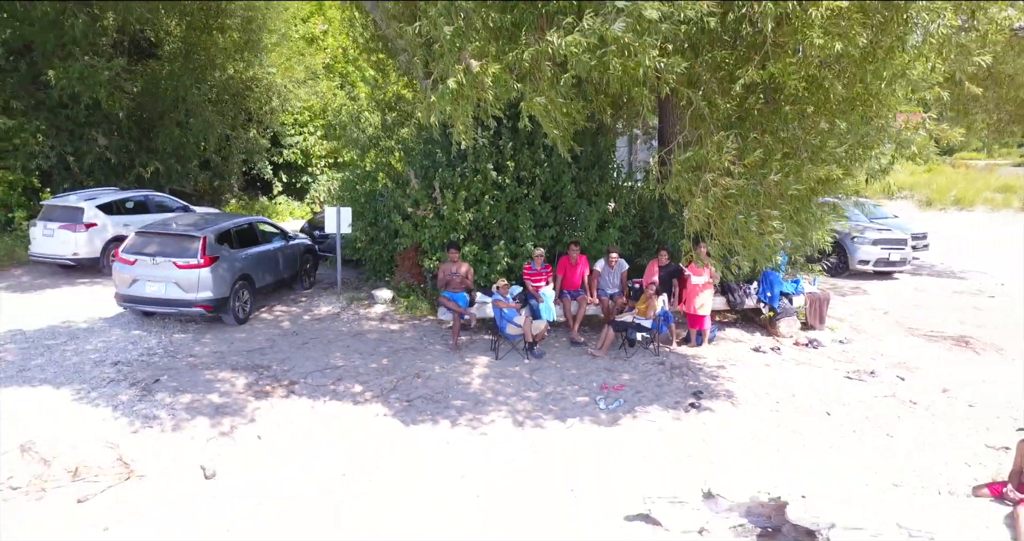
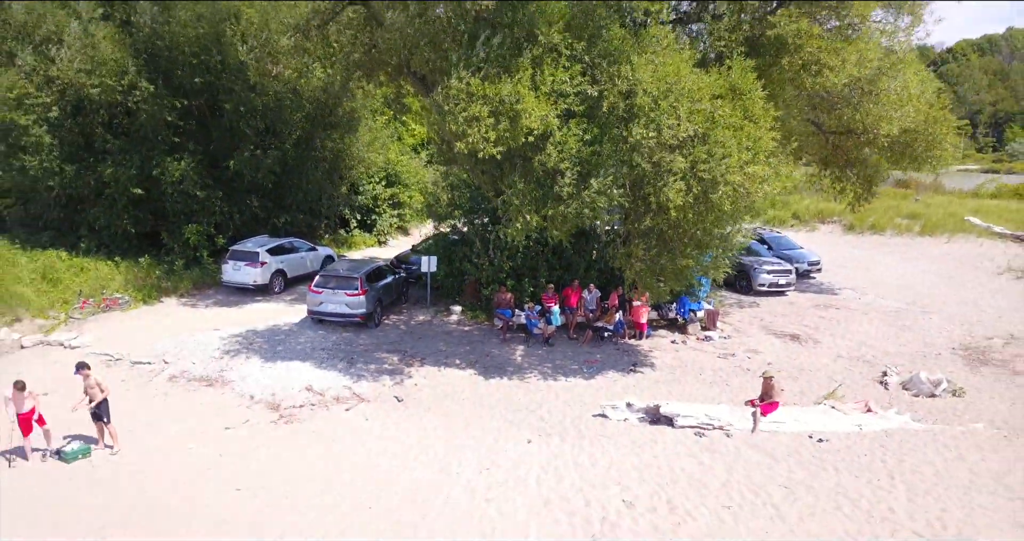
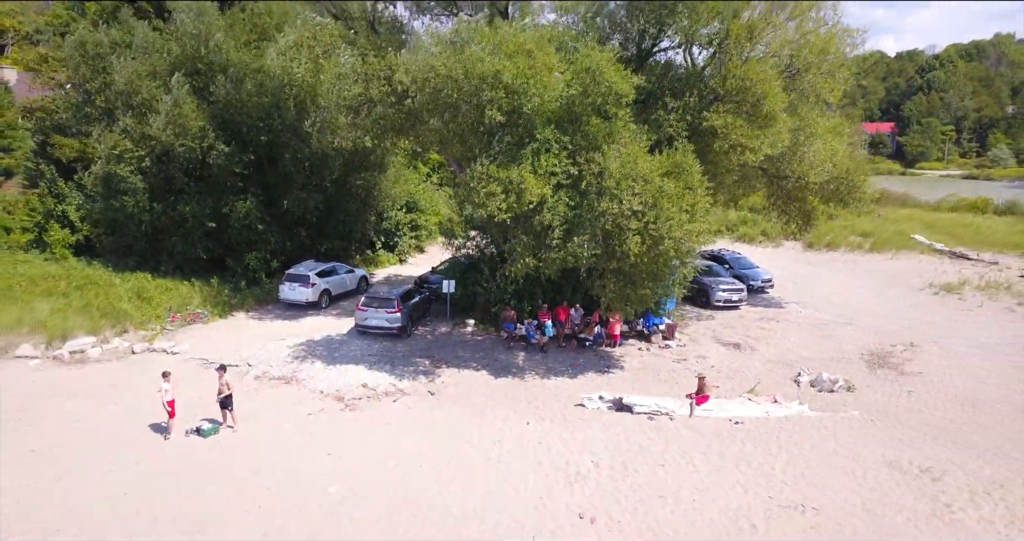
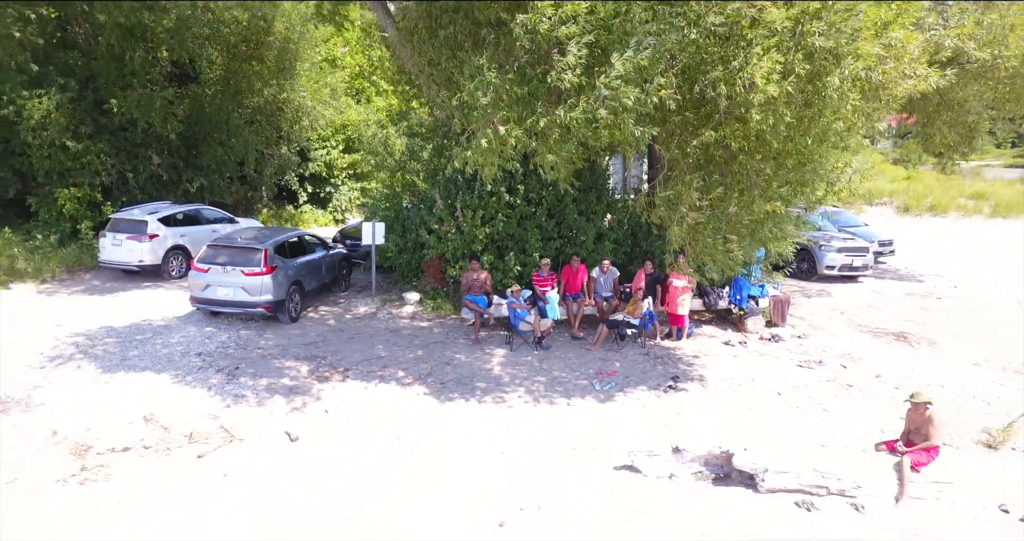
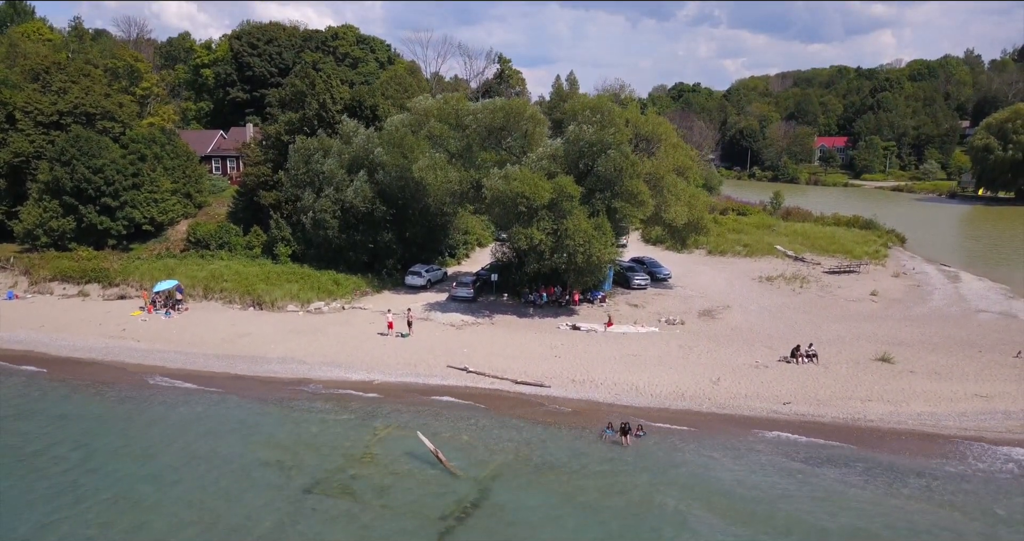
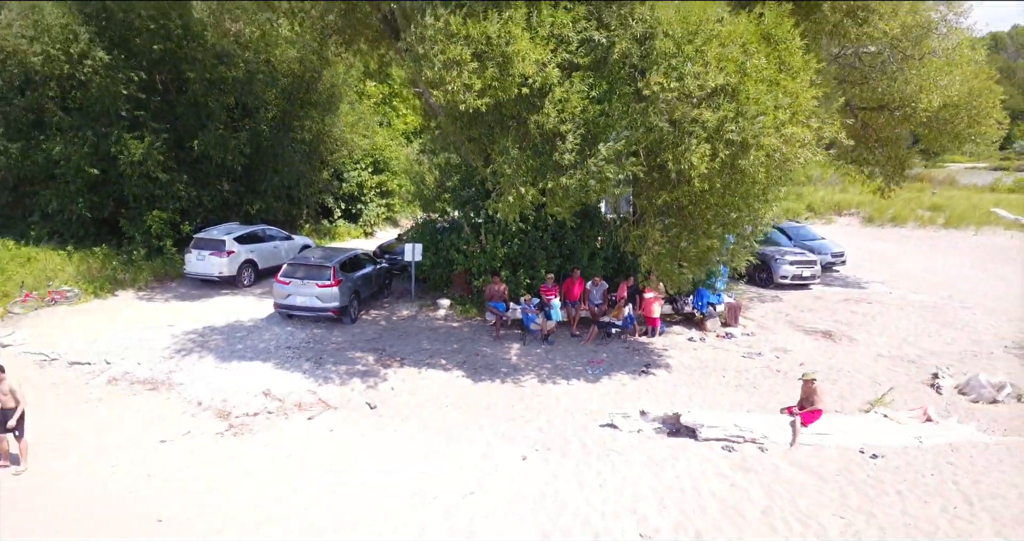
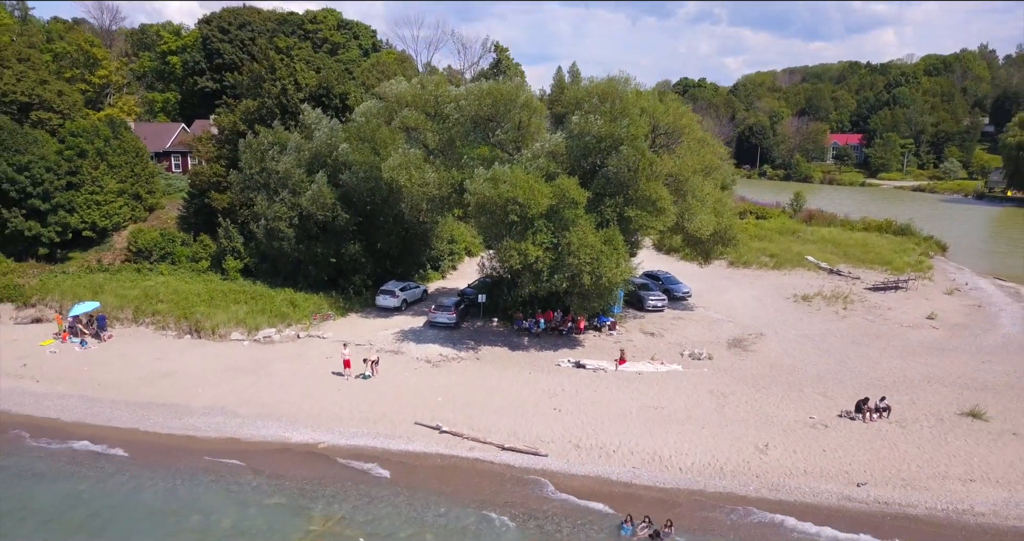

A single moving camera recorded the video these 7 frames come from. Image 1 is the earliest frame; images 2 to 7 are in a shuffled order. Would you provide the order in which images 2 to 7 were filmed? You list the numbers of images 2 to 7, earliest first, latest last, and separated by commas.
4, 6, 2, 3, 7, 5
